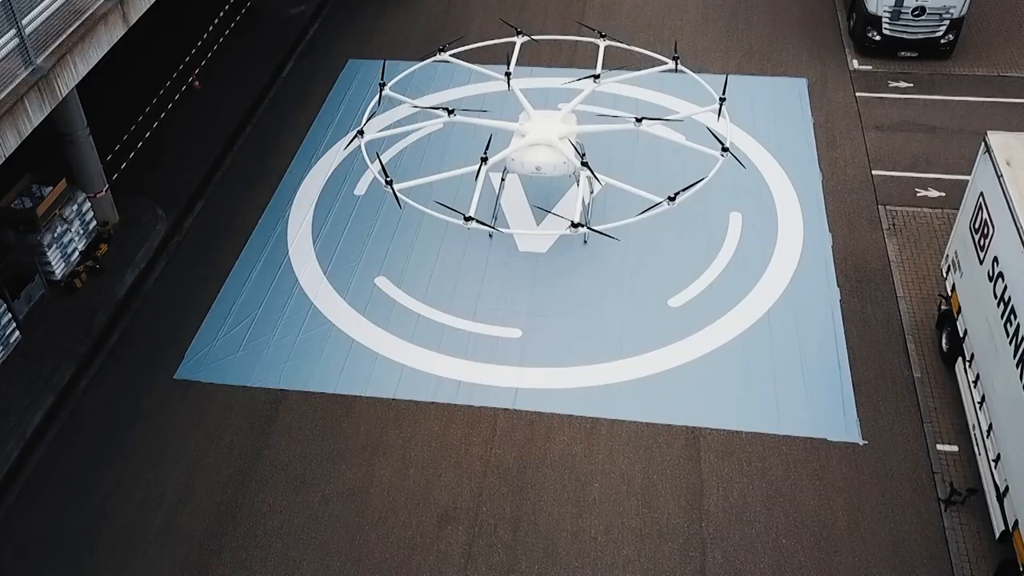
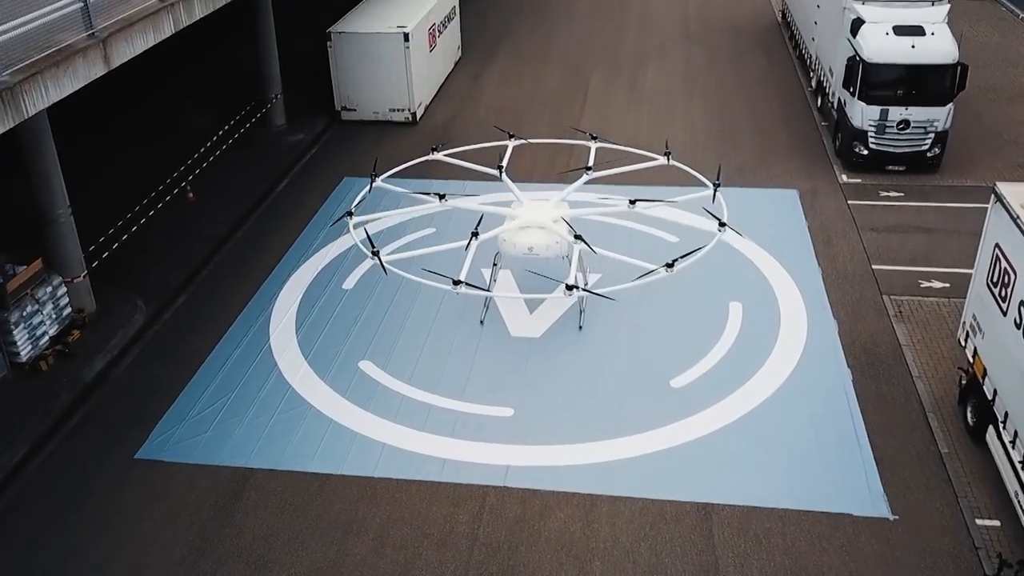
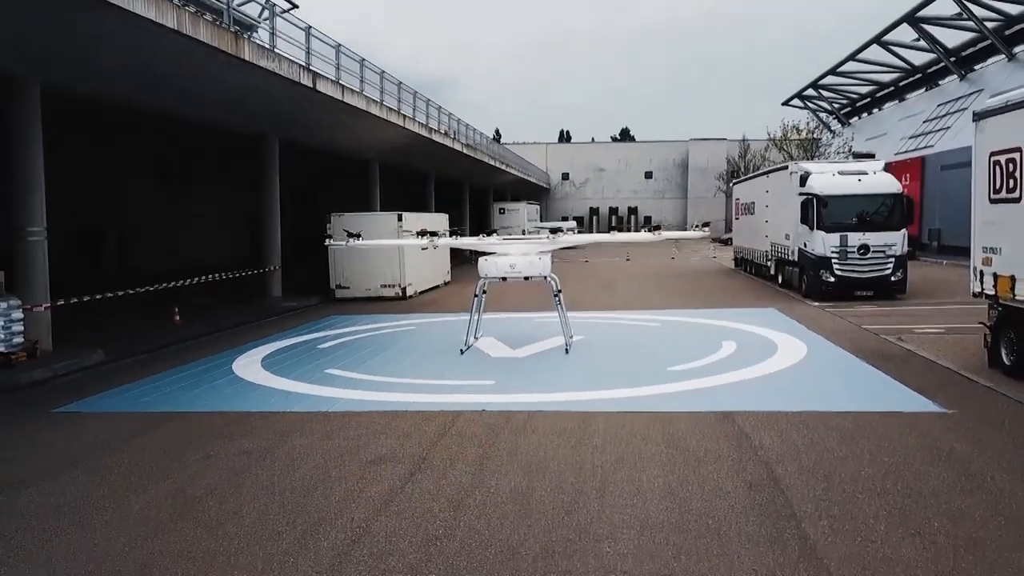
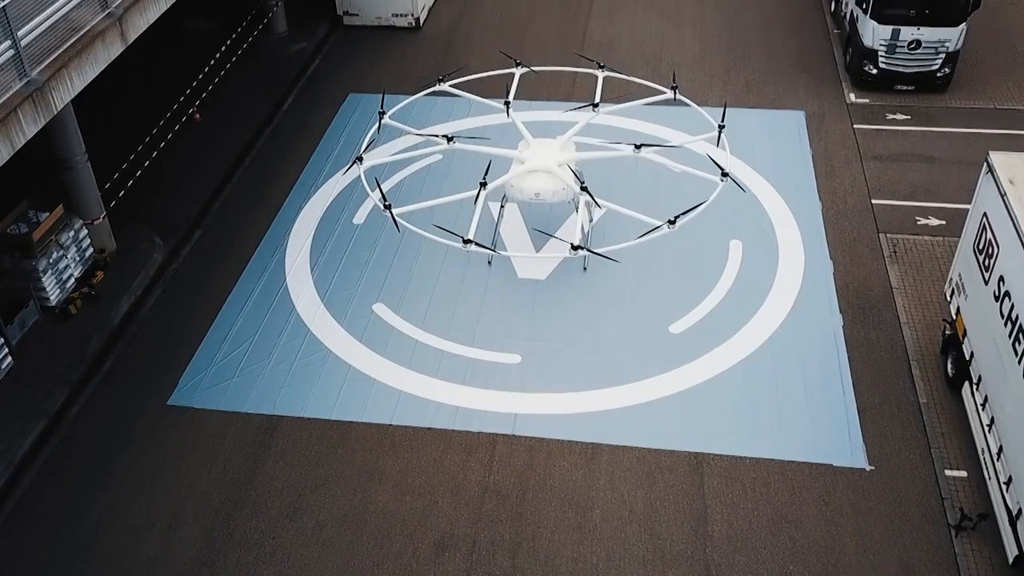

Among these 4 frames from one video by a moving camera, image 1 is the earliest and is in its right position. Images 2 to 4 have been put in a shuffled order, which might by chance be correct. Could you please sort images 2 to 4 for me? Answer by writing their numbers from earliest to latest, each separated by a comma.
4, 2, 3
